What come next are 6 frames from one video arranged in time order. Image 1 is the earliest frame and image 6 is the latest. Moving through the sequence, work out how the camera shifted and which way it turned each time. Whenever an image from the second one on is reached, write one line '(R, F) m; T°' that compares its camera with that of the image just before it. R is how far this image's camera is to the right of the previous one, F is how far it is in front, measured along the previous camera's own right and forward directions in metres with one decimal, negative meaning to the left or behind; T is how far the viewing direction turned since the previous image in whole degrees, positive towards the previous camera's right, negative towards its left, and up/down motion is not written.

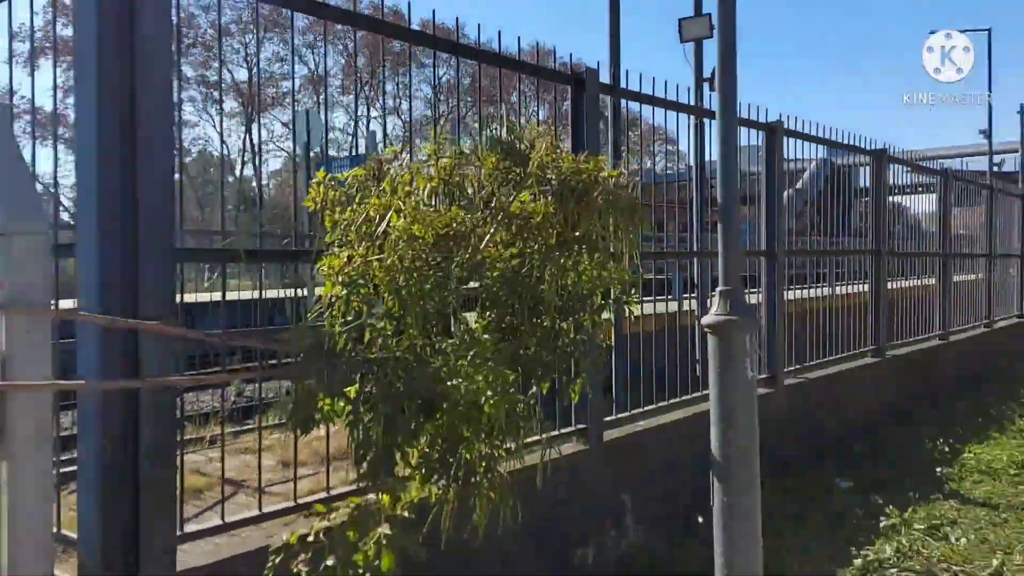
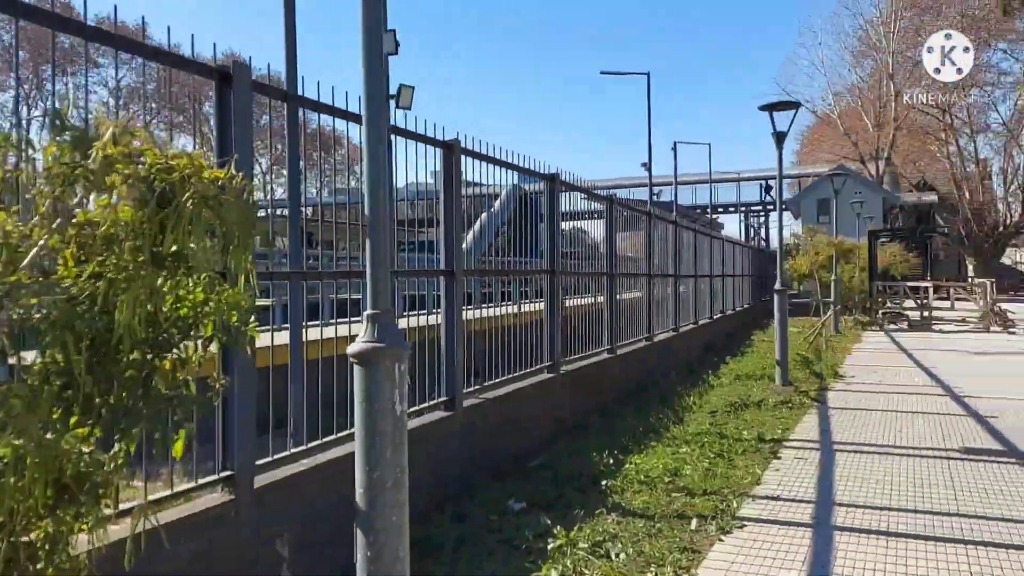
(+0.3, +0.4) m; +20°
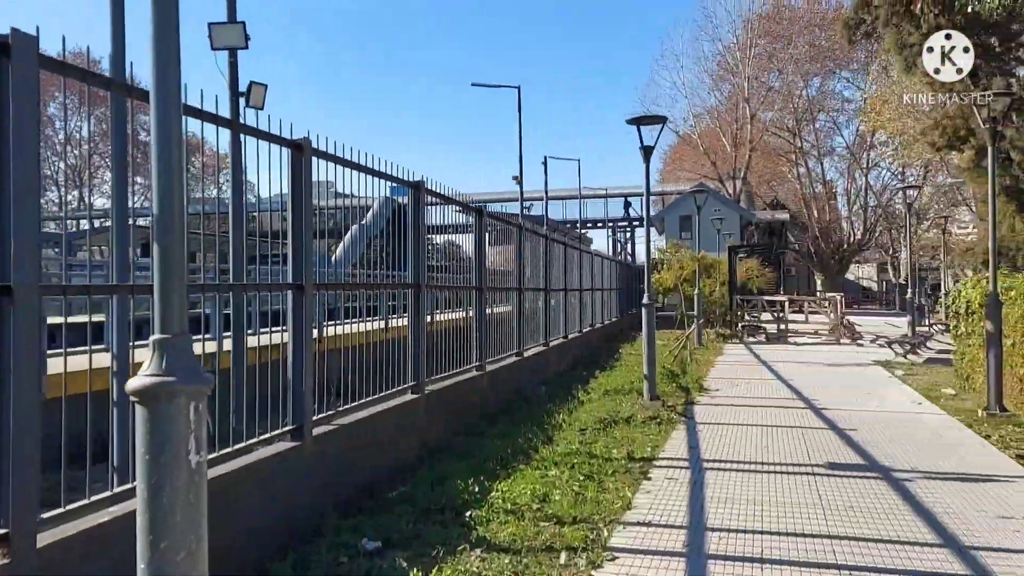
(+0.1, +0.5) m; +9°
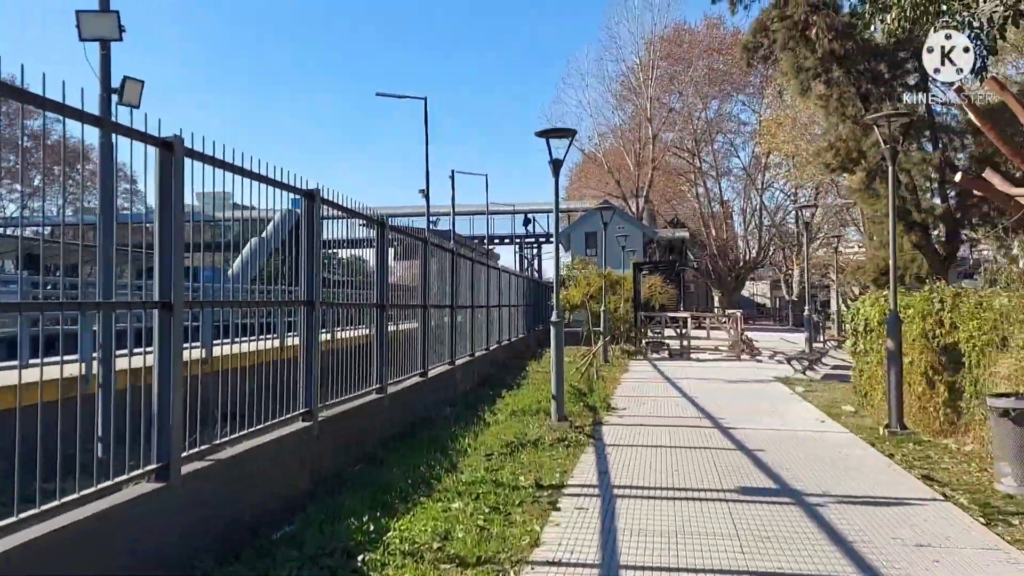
(0.0, +0.5) m; +6°
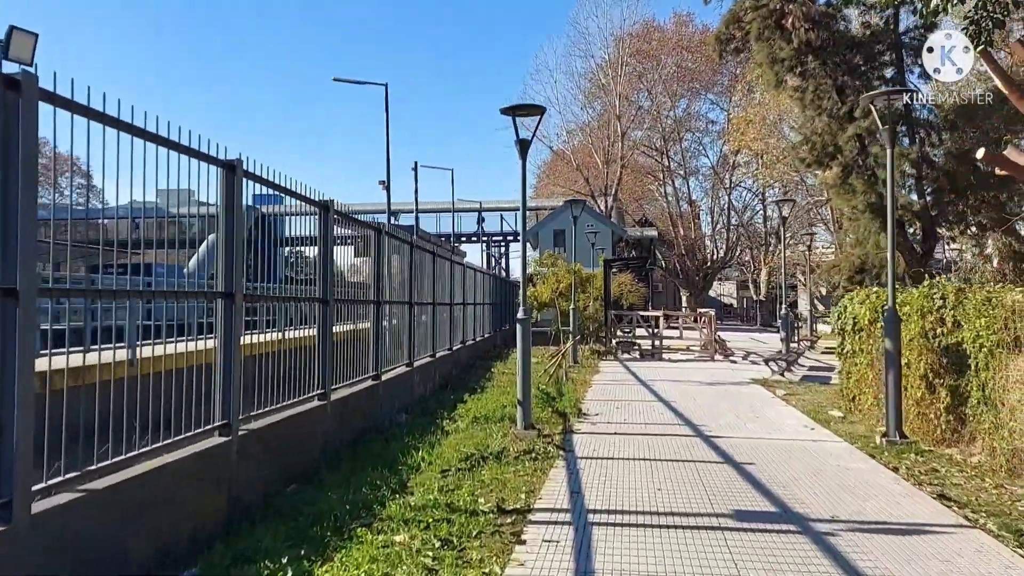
(+0.1, +1.0) m; +2°
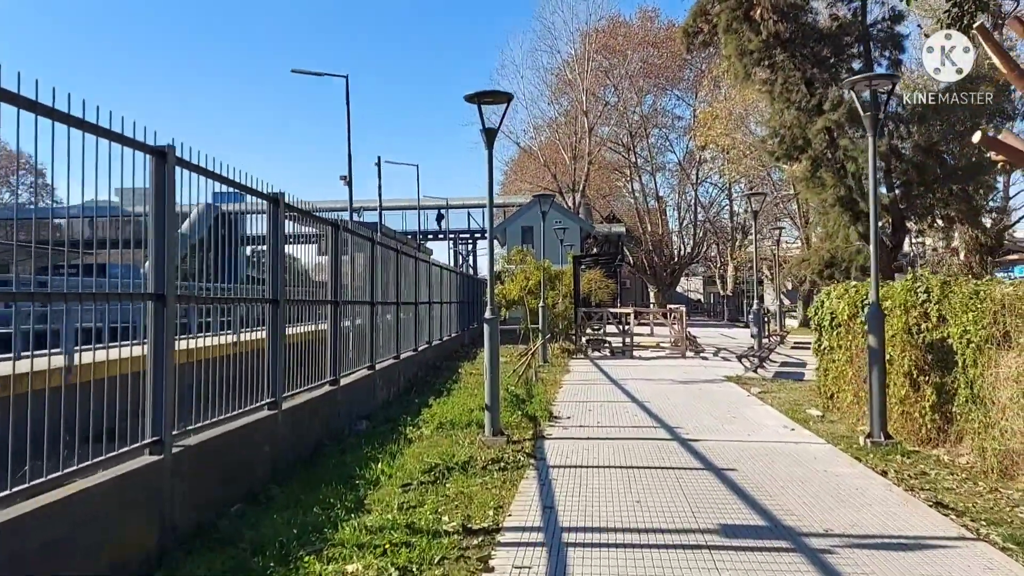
(0.0, +0.5) m; +2°
